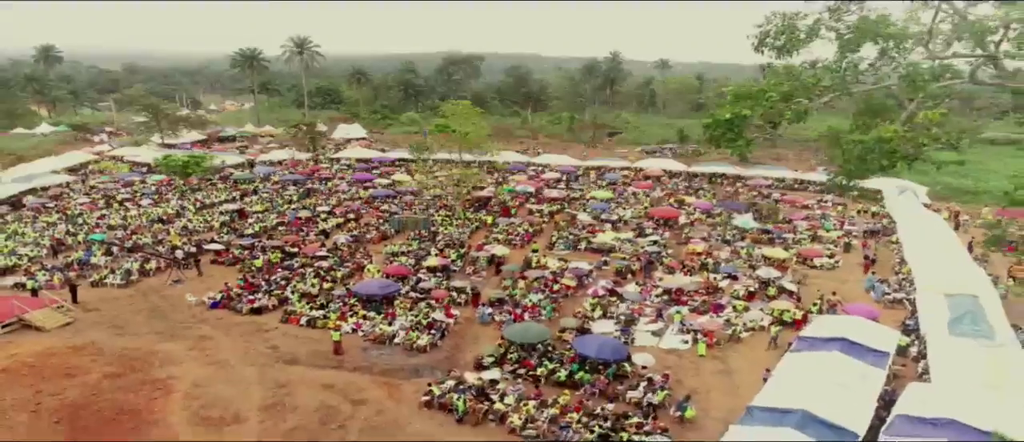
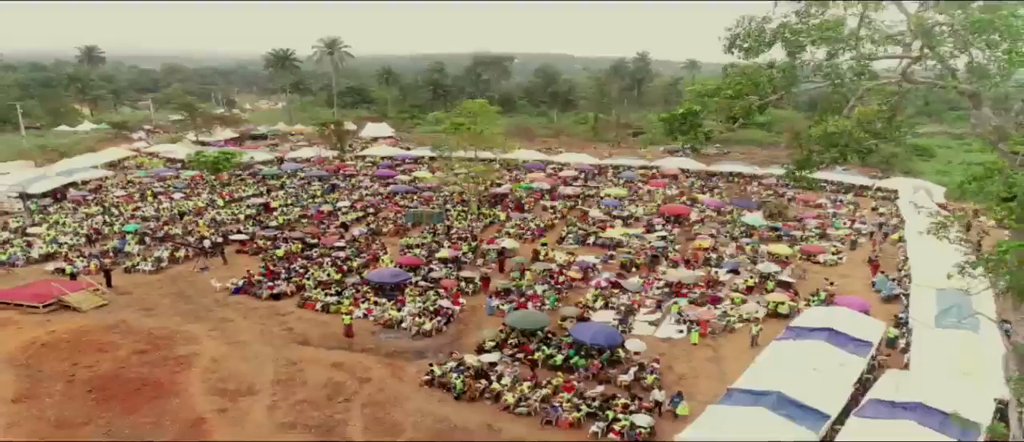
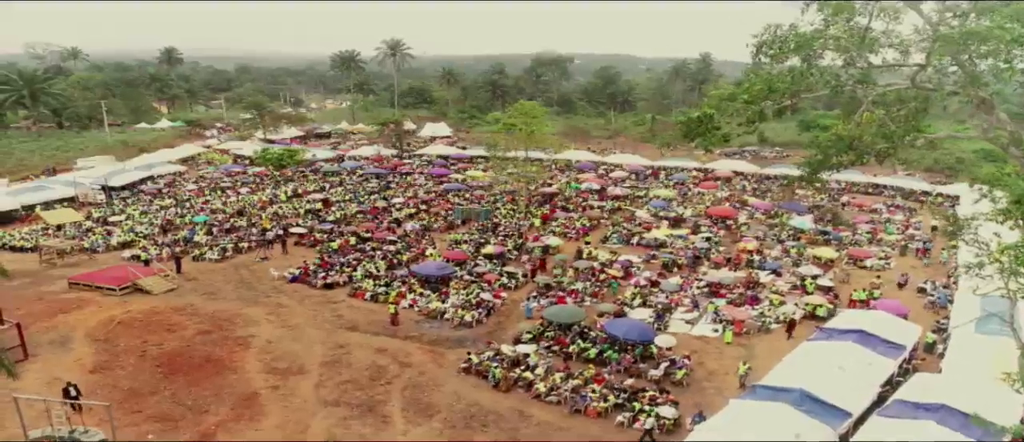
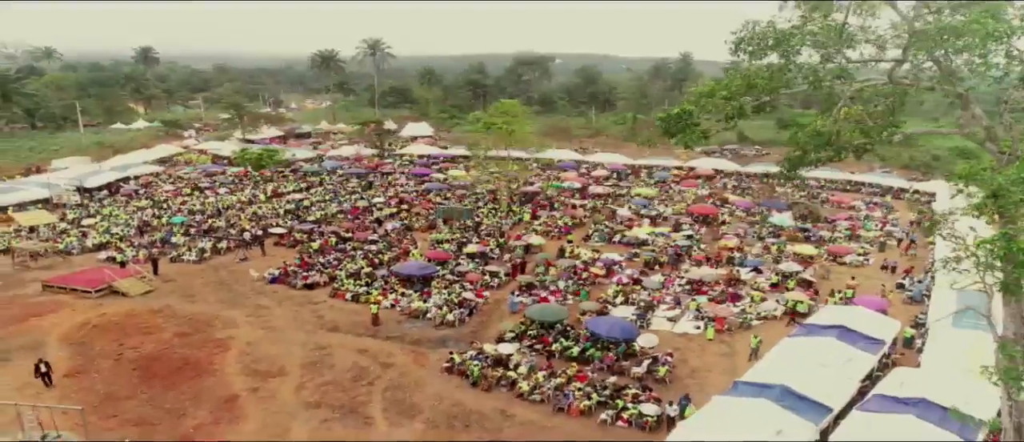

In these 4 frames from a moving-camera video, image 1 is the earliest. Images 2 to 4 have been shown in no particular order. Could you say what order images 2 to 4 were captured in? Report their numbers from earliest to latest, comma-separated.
2, 4, 3
